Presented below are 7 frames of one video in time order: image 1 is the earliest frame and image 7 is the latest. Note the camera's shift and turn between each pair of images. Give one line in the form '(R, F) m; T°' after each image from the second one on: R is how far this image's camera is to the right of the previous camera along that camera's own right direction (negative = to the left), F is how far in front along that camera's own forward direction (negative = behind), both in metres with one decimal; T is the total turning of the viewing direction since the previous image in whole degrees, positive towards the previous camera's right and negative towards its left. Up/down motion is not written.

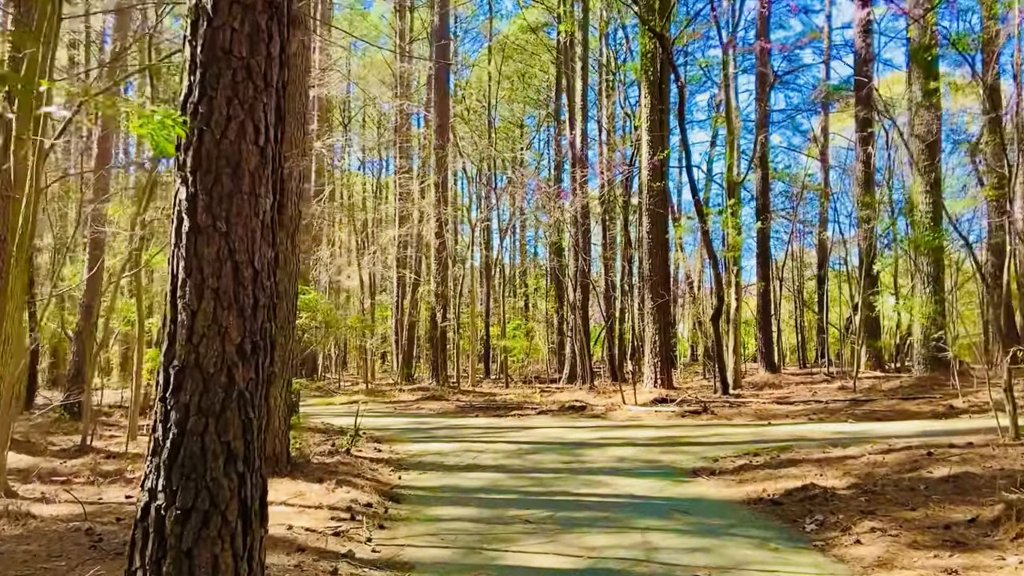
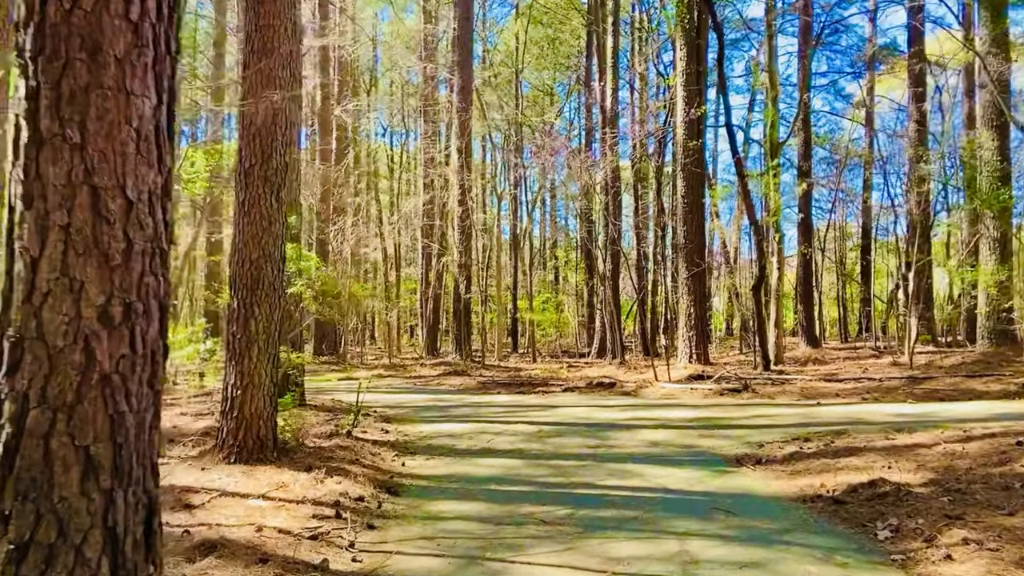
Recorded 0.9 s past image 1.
(+0.1, +0.8) m; -2°
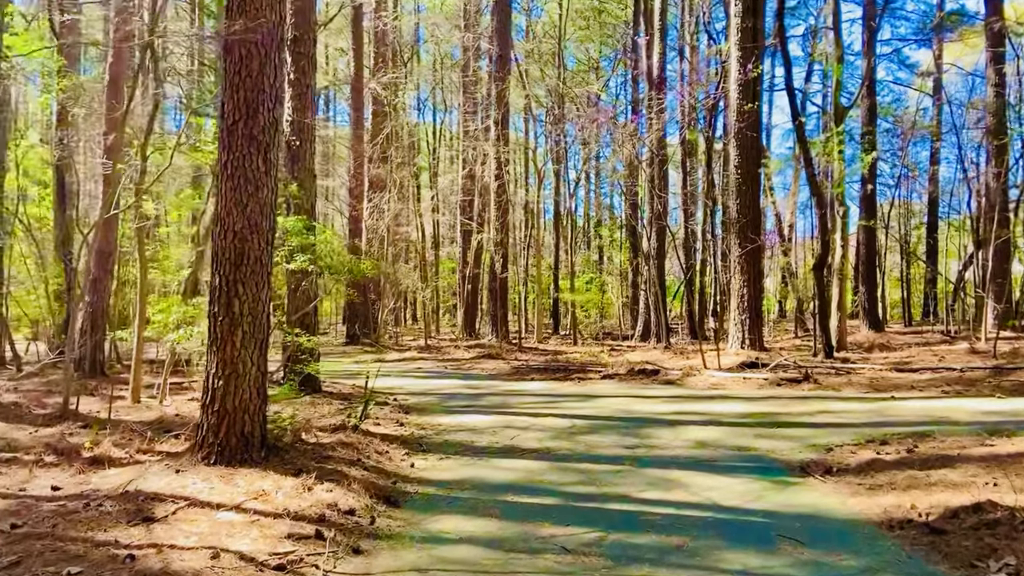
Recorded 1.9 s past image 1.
(+0.1, +0.8) m; -3°
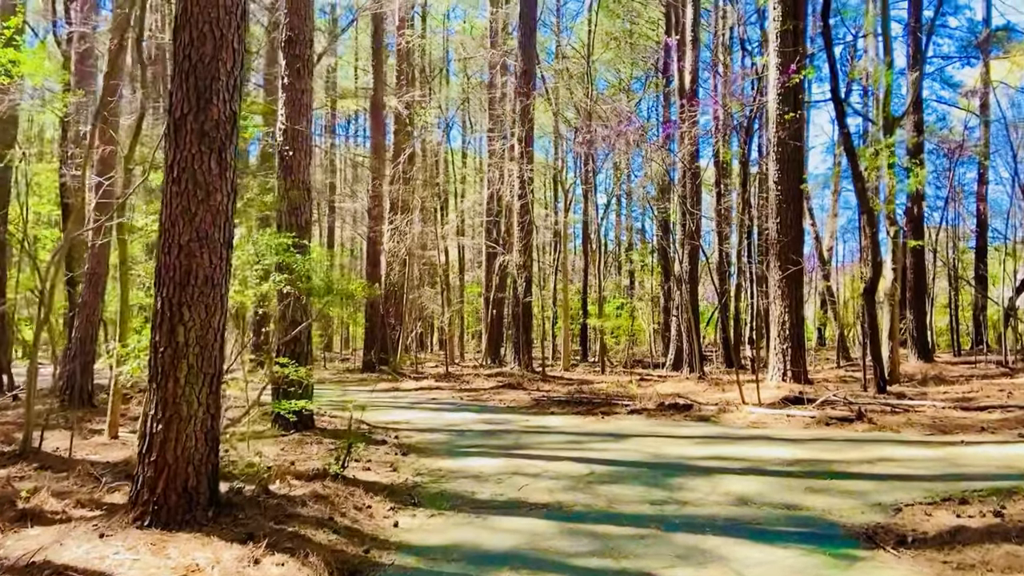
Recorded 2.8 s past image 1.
(+0.2, +0.8) m; -2°
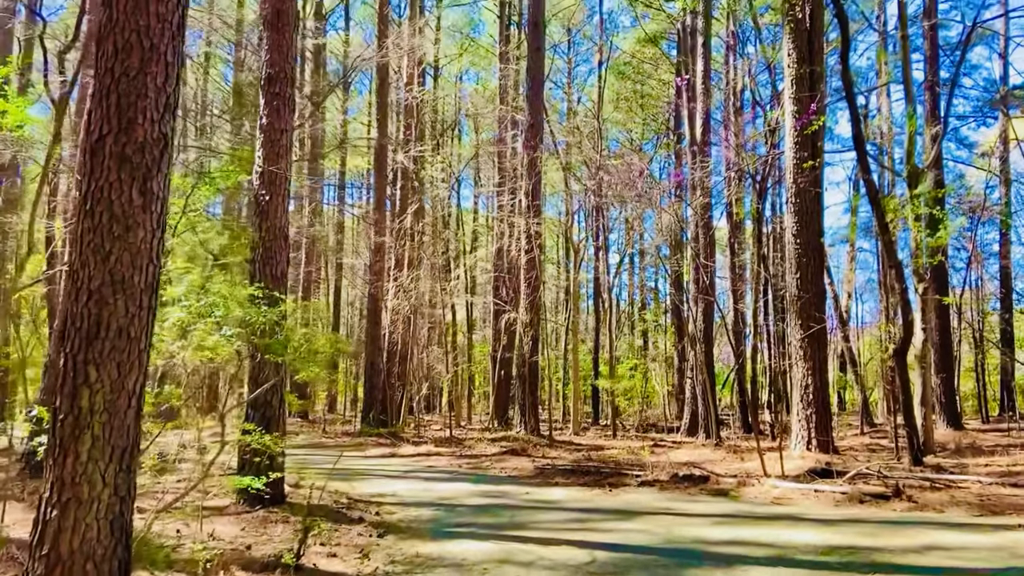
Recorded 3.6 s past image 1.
(+0.1, +0.7) m; -1°
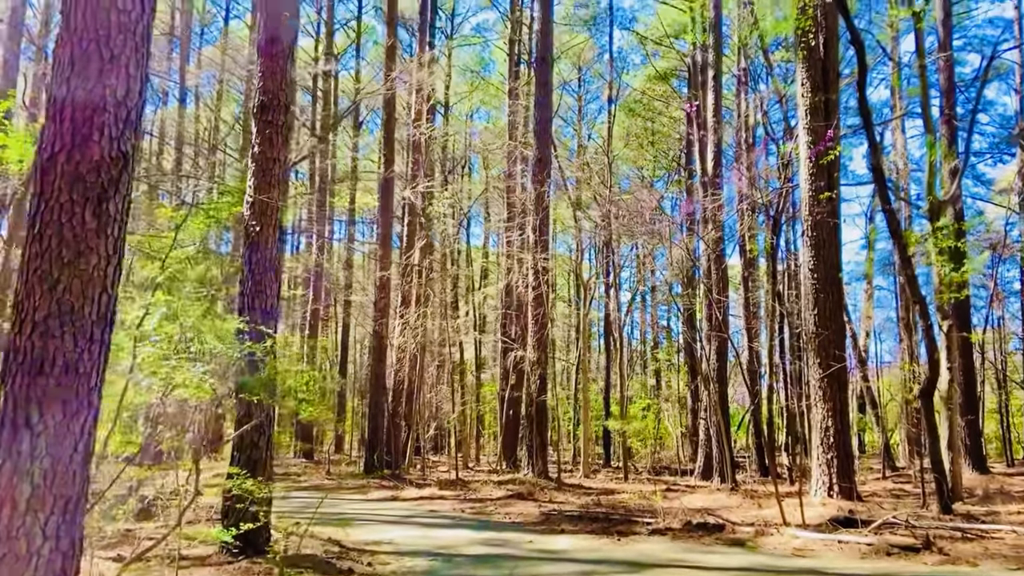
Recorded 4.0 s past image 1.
(+0.1, +0.3) m; -1°
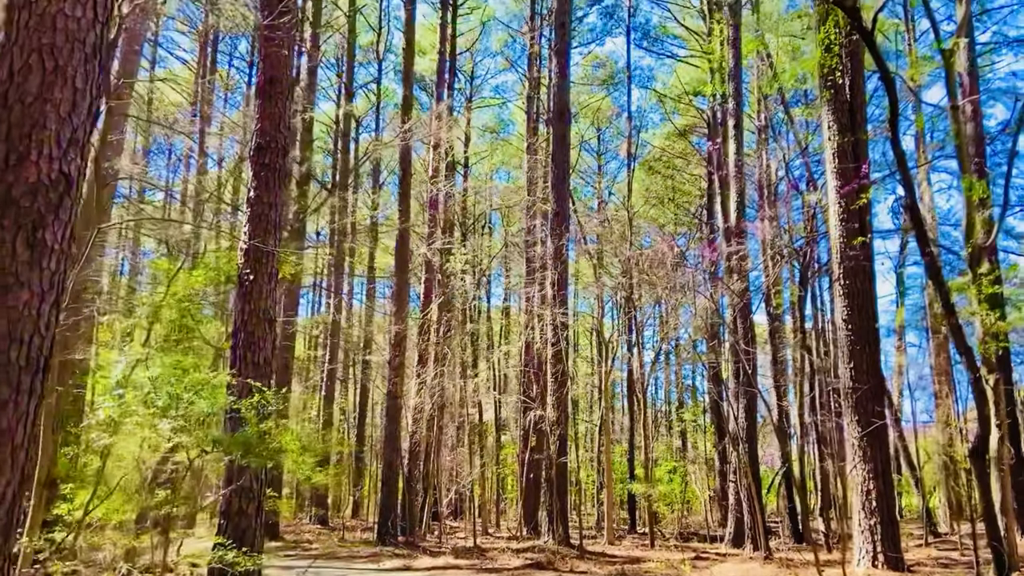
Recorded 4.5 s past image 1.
(+0.1, +0.4) m; -2°
